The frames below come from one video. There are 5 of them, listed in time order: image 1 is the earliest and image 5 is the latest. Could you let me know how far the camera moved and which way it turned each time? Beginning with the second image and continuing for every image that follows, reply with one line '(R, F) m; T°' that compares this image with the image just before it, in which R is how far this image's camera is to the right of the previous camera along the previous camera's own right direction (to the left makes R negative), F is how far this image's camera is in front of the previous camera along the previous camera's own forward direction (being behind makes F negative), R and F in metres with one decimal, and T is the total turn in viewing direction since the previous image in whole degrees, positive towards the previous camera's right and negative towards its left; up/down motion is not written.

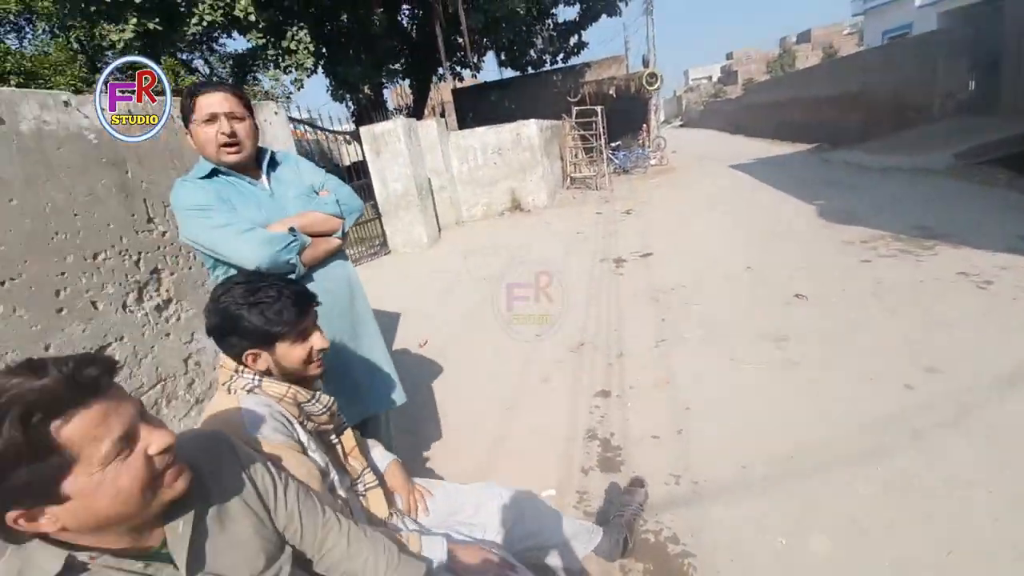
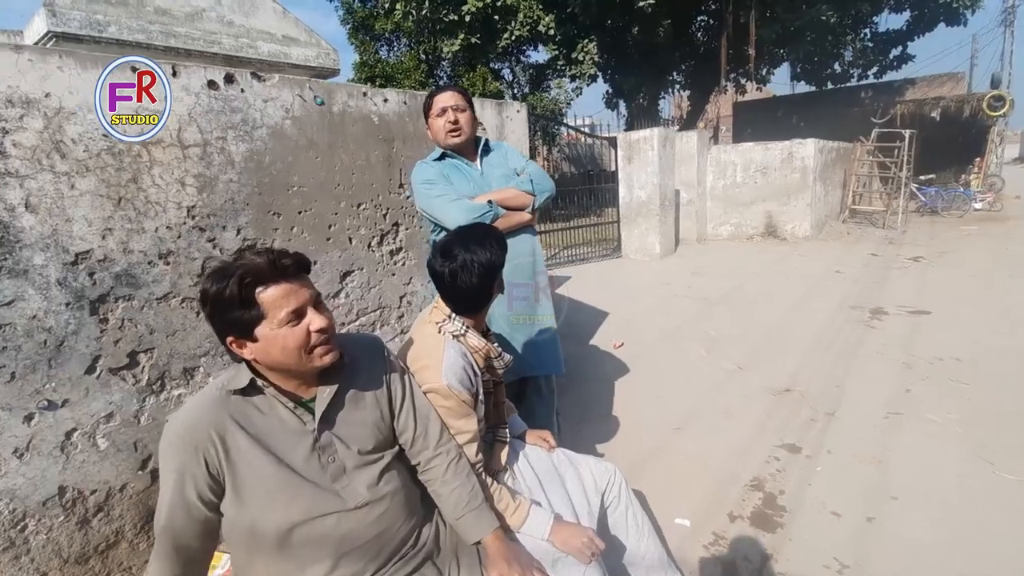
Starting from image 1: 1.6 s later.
(+0.4, -0.1) m; -26°
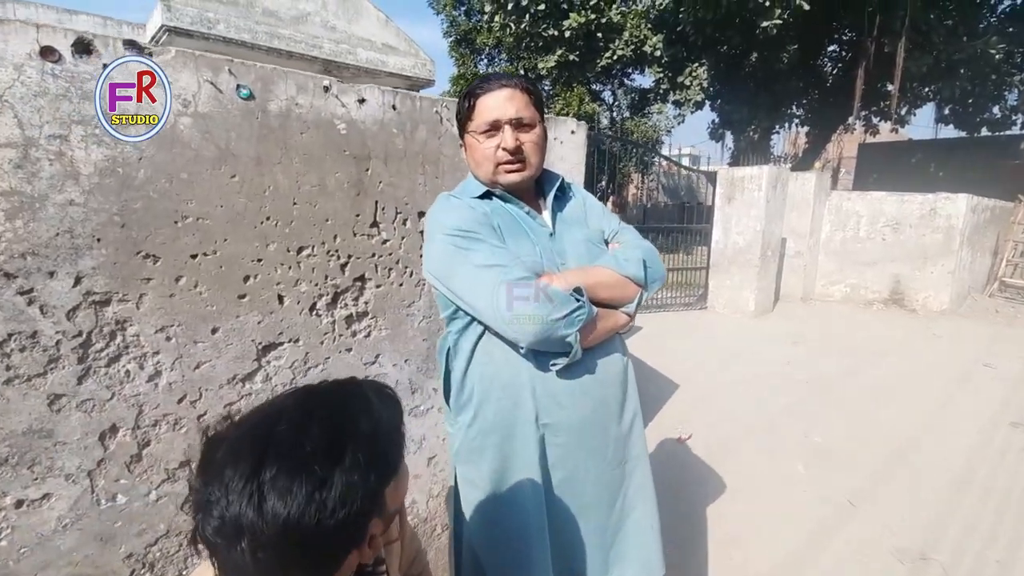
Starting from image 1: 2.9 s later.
(+0.3, +1.1) m; -9°
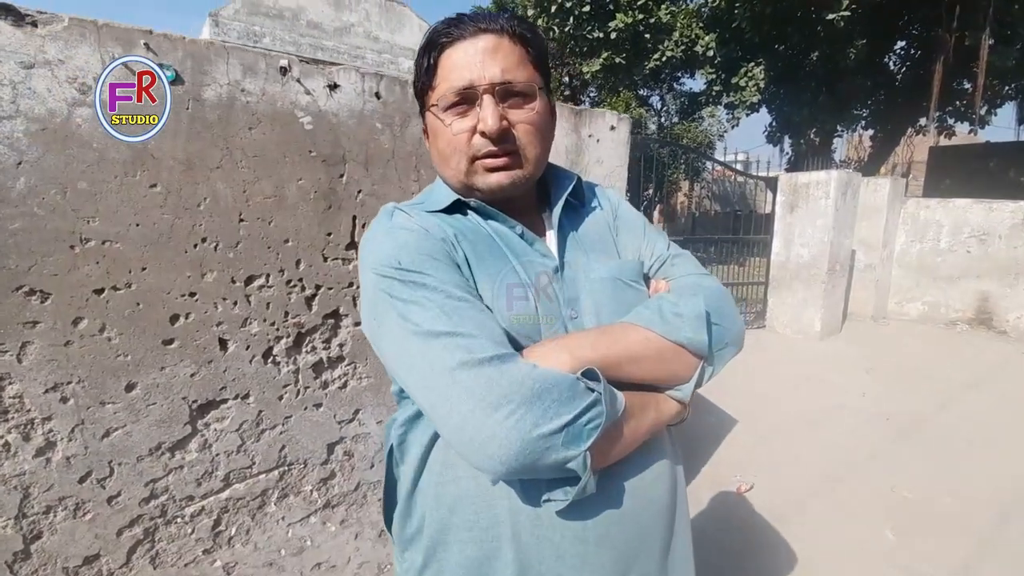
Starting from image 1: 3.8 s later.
(+0.1, +0.5) m; -5°
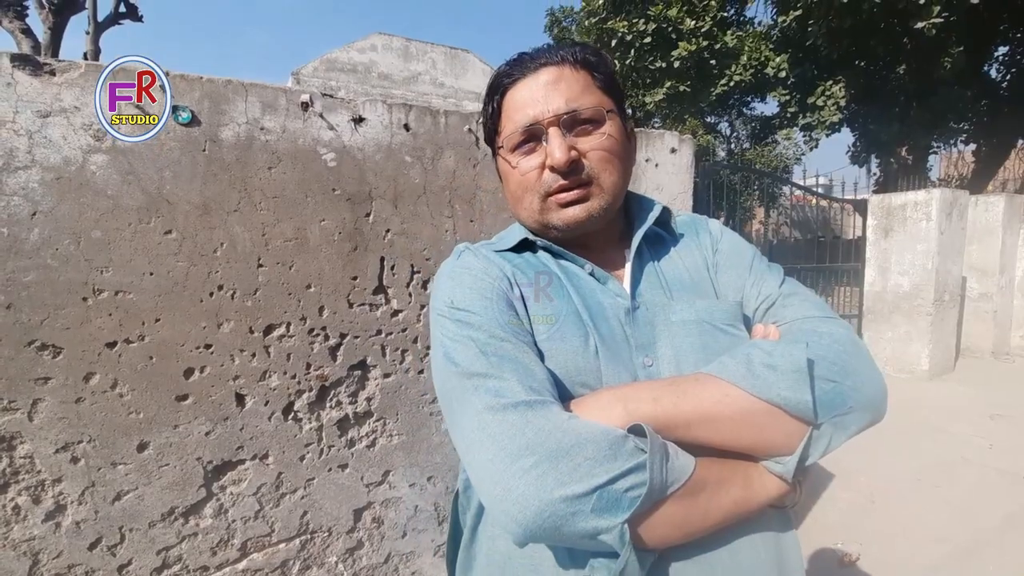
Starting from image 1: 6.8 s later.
(+0.1, +0.2) m; -8°
